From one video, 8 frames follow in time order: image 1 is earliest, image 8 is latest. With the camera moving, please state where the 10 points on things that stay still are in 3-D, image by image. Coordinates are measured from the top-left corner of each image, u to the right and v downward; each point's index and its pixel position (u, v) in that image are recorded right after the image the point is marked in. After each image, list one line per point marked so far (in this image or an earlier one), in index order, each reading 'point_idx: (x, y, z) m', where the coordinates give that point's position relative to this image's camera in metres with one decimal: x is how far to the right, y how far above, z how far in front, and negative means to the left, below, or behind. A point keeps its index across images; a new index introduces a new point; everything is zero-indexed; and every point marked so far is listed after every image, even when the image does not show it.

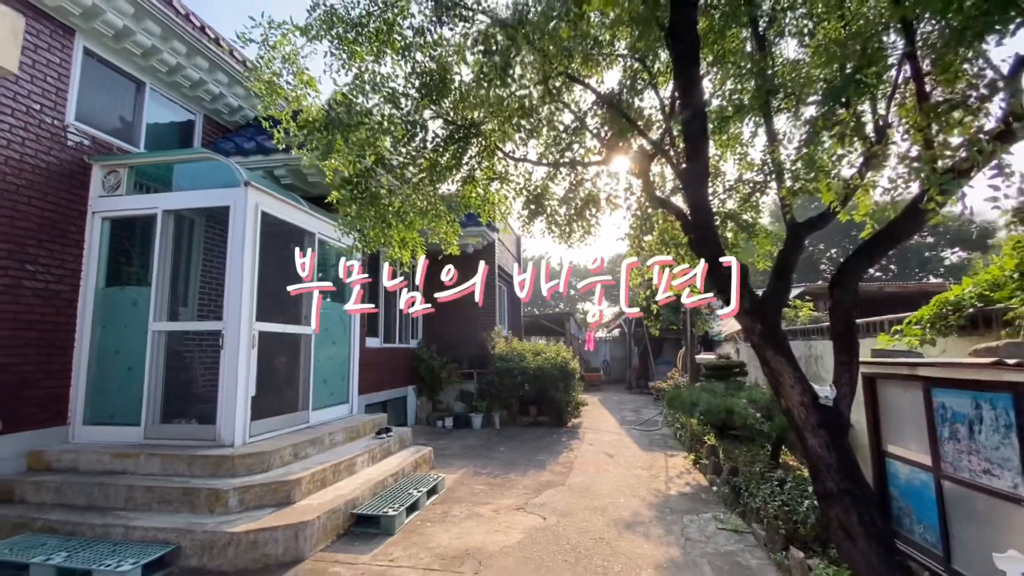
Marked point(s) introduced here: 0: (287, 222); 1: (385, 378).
0: (-2.9, +0.8, +6.1) m
1: (-2.5, -1.8, +9.3) m
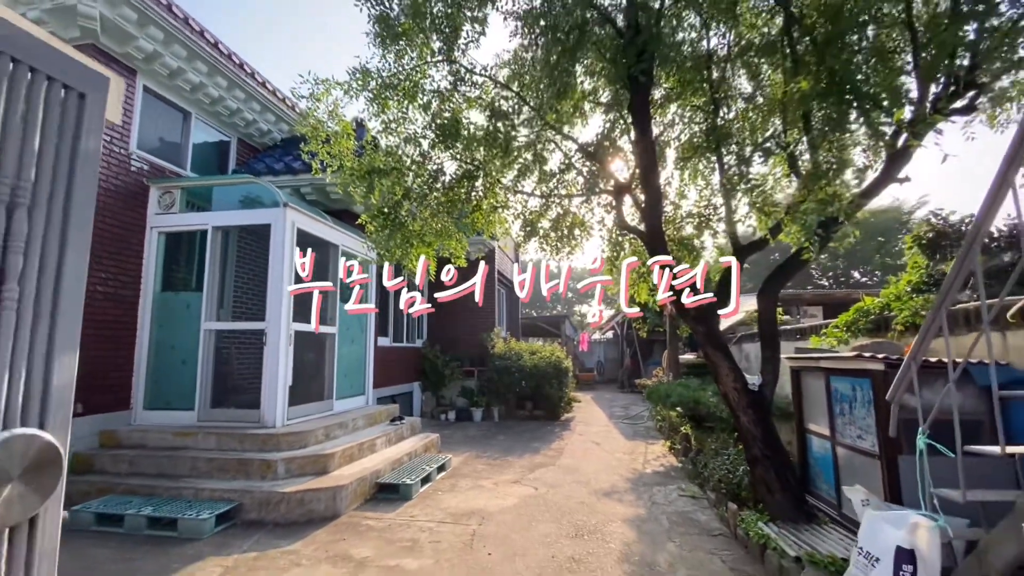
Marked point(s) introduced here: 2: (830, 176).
0: (-2.9, +0.8, +7.0) m
1: (-2.5, -1.8, +10.2) m
2: (+2.2, +0.8, +3.3) m
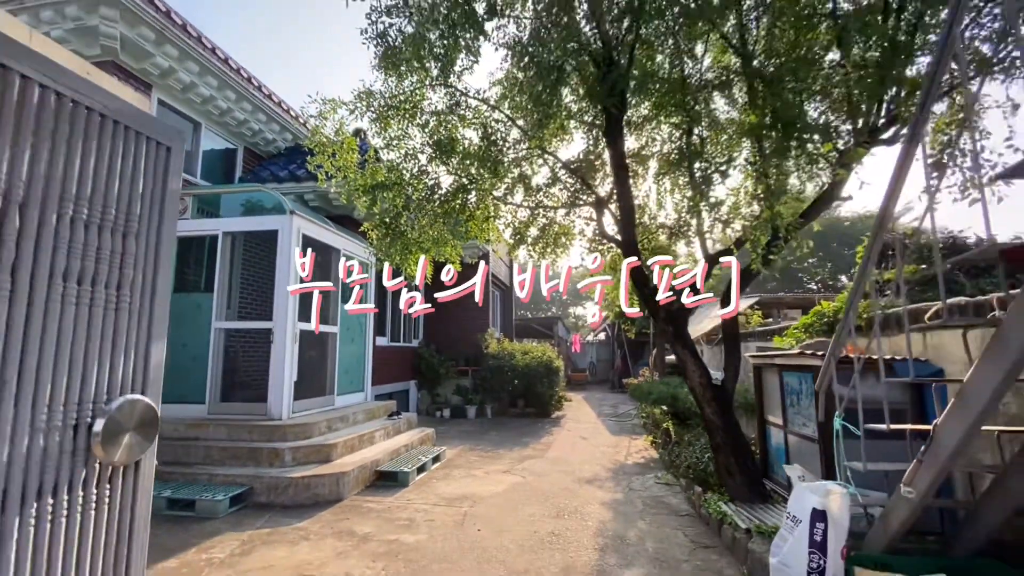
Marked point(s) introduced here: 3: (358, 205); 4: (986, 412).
0: (-3.0, +0.7, +7.5) m
1: (-2.7, -1.9, +10.7) m
2: (+2.1, +0.7, +3.8) m
3: (-1.8, +1.0, +5.9) m
4: (+2.1, -0.6, +2.1) m
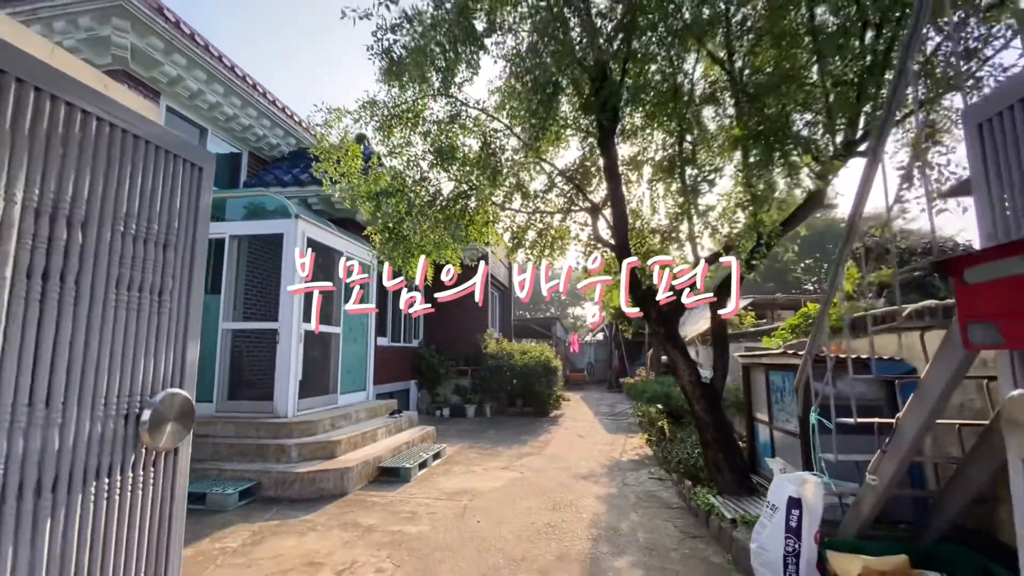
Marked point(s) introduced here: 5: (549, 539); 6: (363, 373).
0: (-3.1, +0.7, +7.7) m
1: (-2.7, -1.9, +10.9) m
2: (+2.1, +0.7, +4.0) m
3: (-1.9, +1.0, +6.1) m
4: (+2.1, -0.6, +2.3) m
5: (+0.3, -2.2, +4.2) m
6: (-2.8, -1.6, +8.9) m
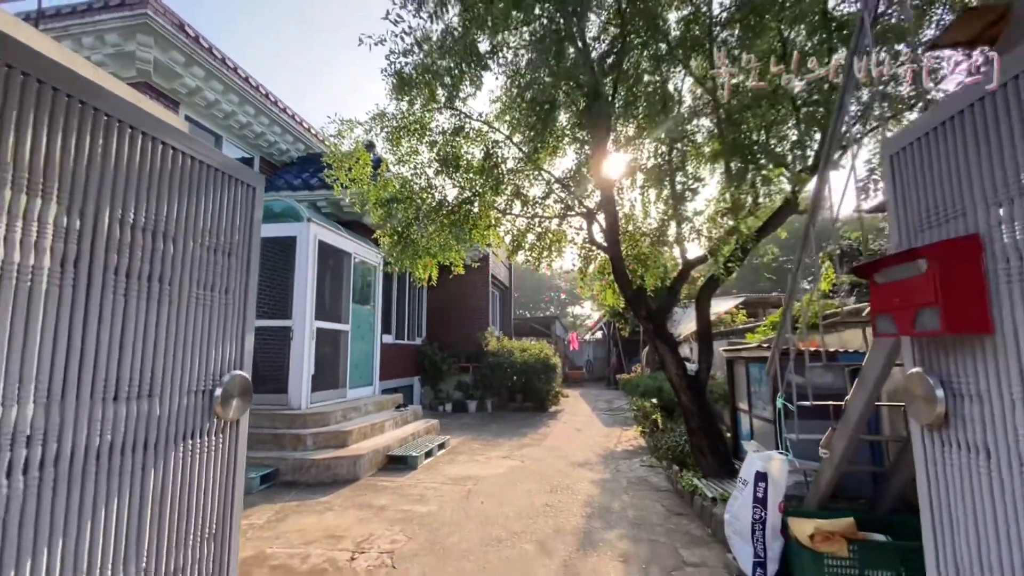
0: (-3.1, +0.7, +8.1) m
1: (-2.7, -1.9, +11.3) m
2: (+2.1, +0.7, +4.4) m
3: (-1.9, +1.0, +6.5) m
4: (+2.1, -0.6, +2.7) m
5: (+0.3, -2.2, +4.6) m
6: (-2.8, -1.6, +9.3) m
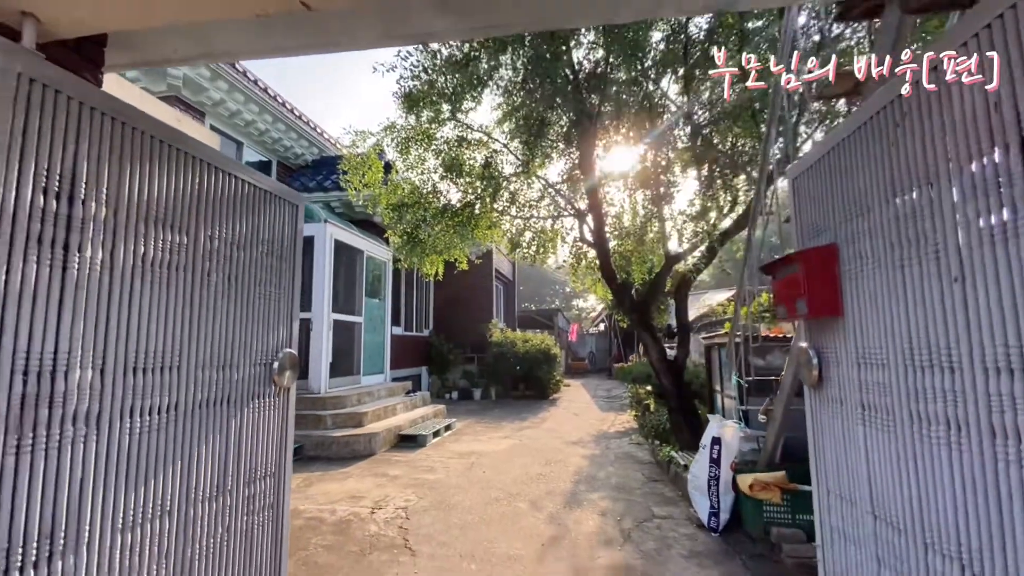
0: (-3.1, +0.8, +8.7) m
1: (-2.7, -1.8, +12.0) m
2: (+2.1, +0.8, +5.0) m
3: (-1.9, +1.0, +7.1) m
4: (+2.0, -0.5, +3.3) m
5: (+0.3, -2.2, +5.3) m
6: (-2.8, -1.5, +10.0) m
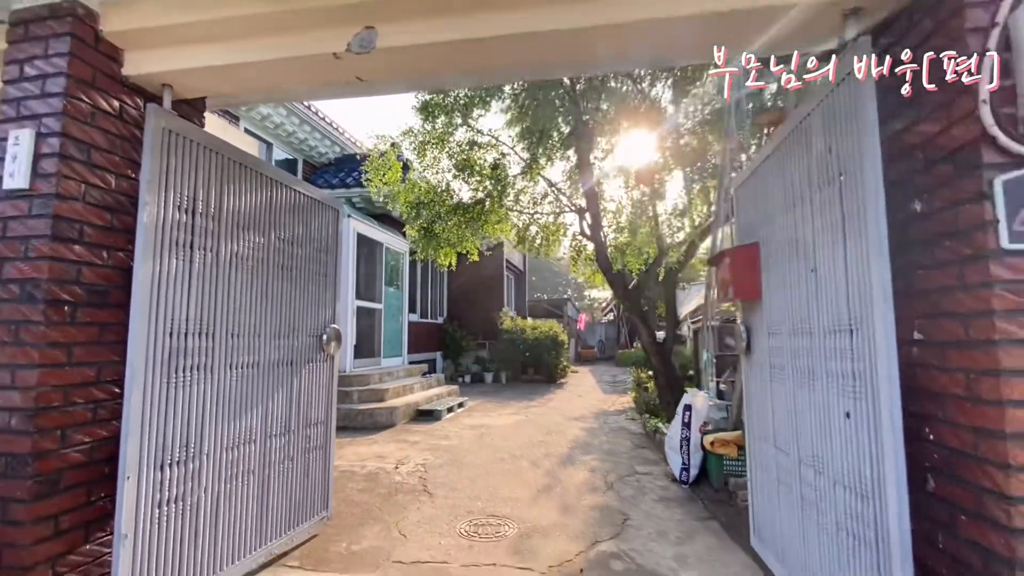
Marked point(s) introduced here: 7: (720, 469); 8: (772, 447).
0: (-2.9, +1.0, +9.5) m
1: (-2.4, -1.5, +12.8) m
2: (+2.1, +0.9, +5.7) m
3: (-1.8, +1.2, +7.9) m
4: (+2.0, -0.4, +4.0) m
5: (+0.4, -2.0, +6.0) m
6: (-2.6, -1.2, +10.8) m
7: (+1.9, -1.7, +4.4) m
8: (+1.5, -0.9, +2.8) m
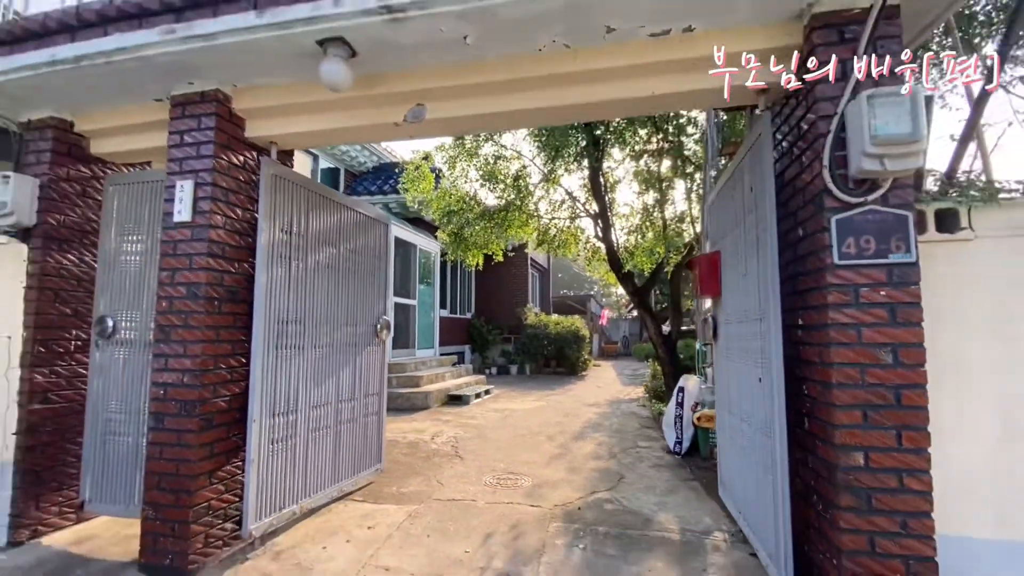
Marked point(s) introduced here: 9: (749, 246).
0: (-2.4, +1.1, +10.5) m
1: (-1.7, -1.4, +13.8) m
2: (+2.4, +0.9, +6.4) m
3: (-1.4, +1.3, +8.8) m
4: (+2.2, -0.4, +4.7) m
5: (+0.7, -2.0, +6.9) m
6: (-2.0, -1.2, +11.8) m
7: (+2.1, -1.7, +5.1) m
8: (+1.6, -0.9, +3.5) m
9: (+1.5, +0.3, +3.0) m
